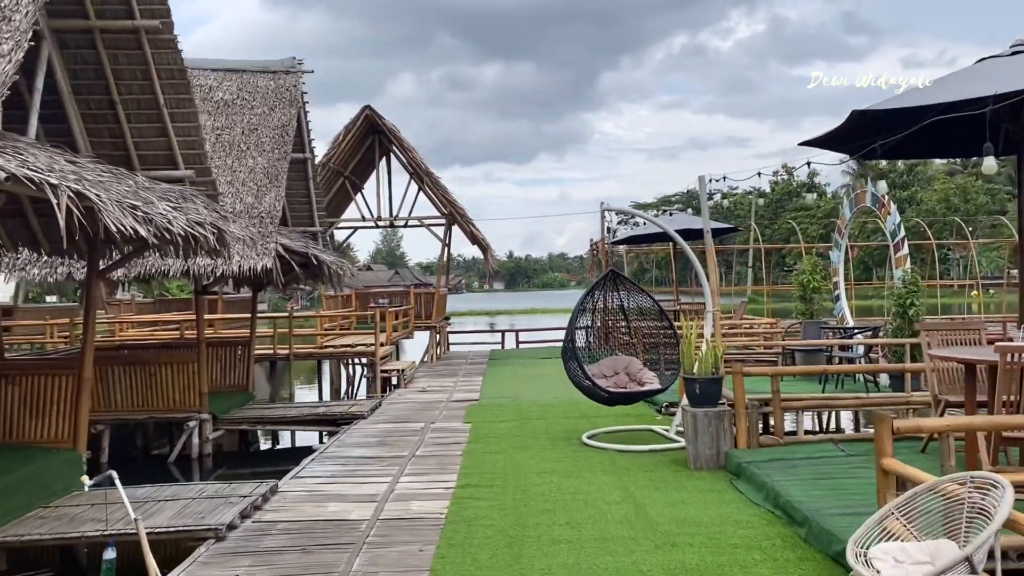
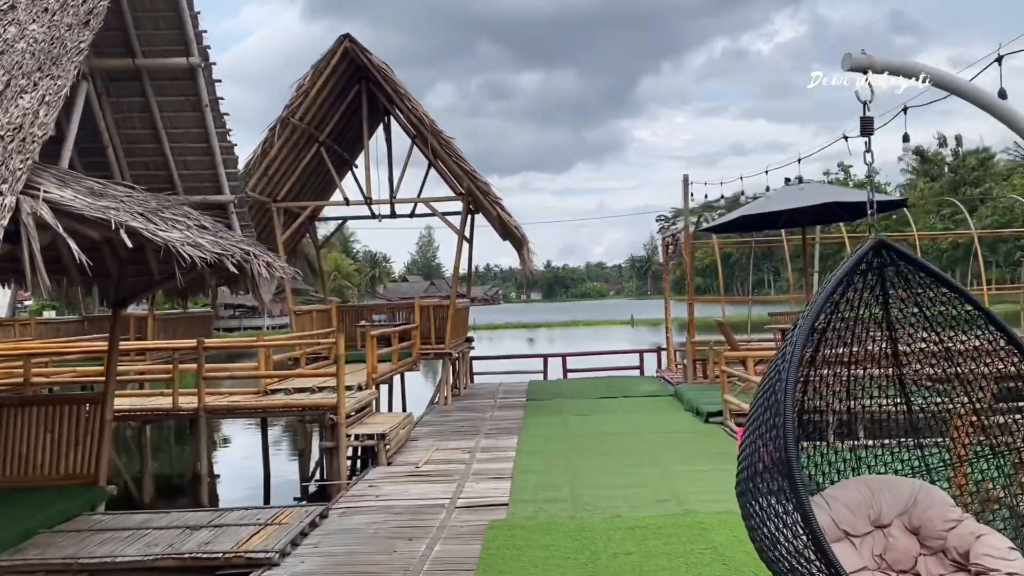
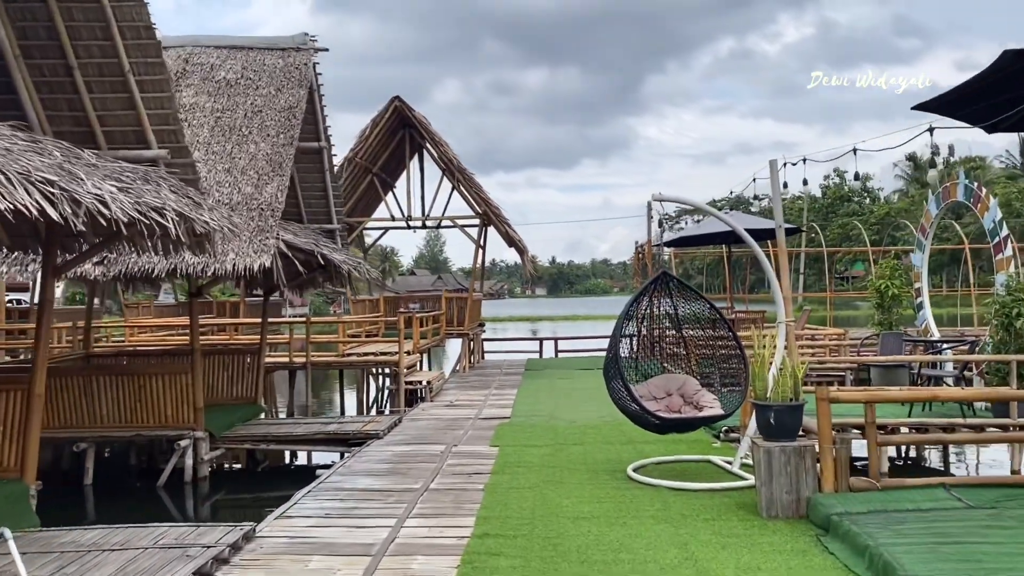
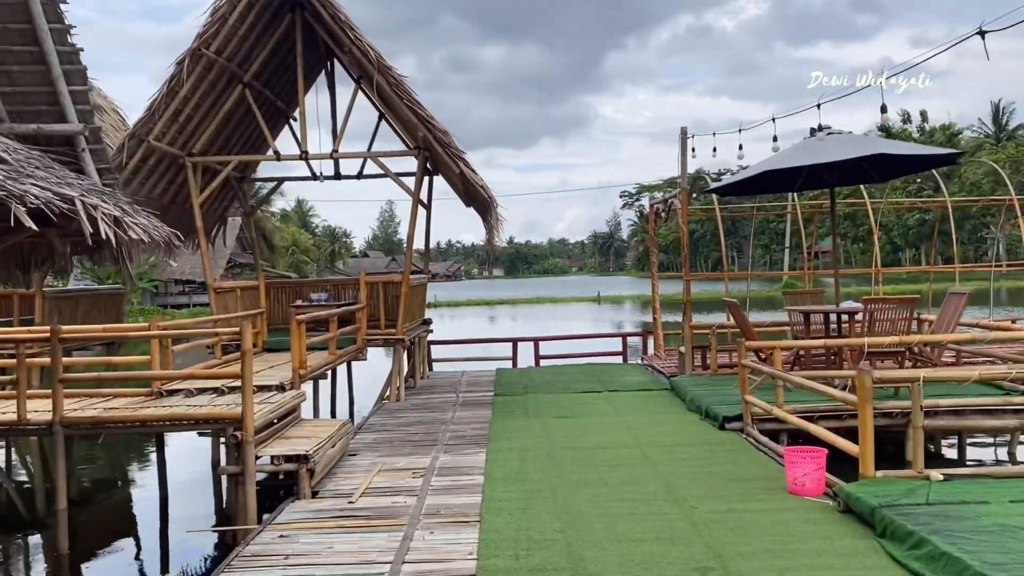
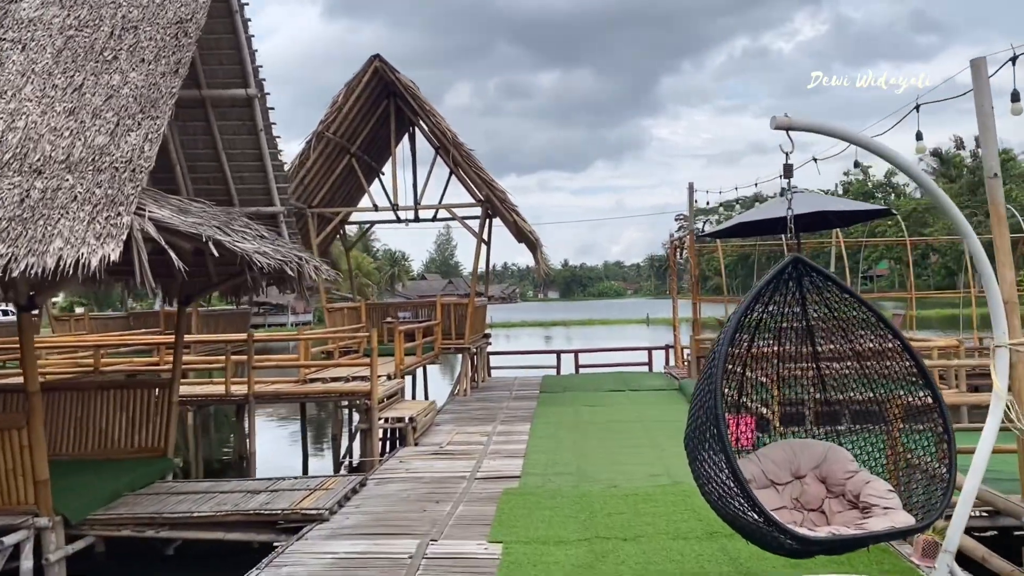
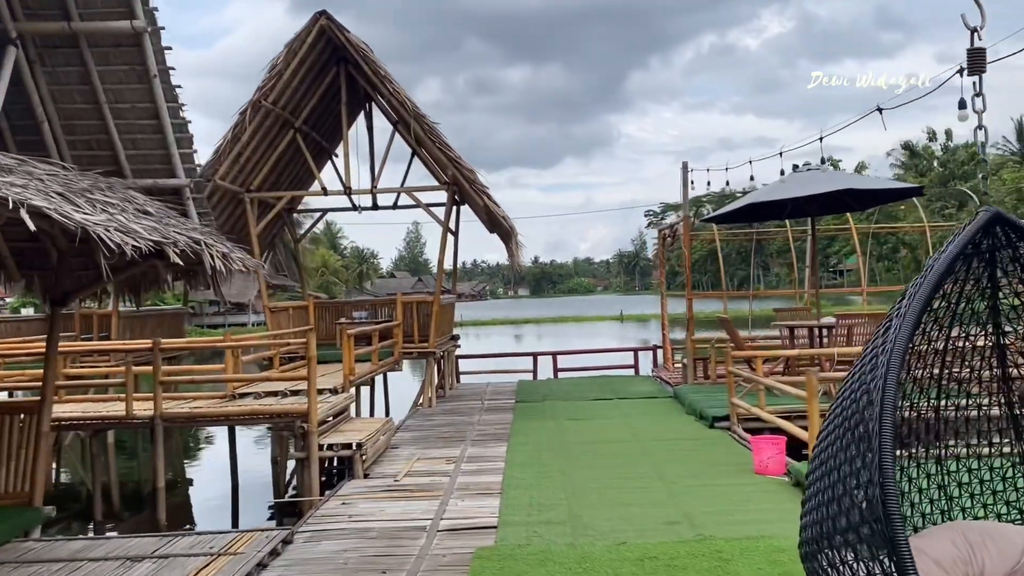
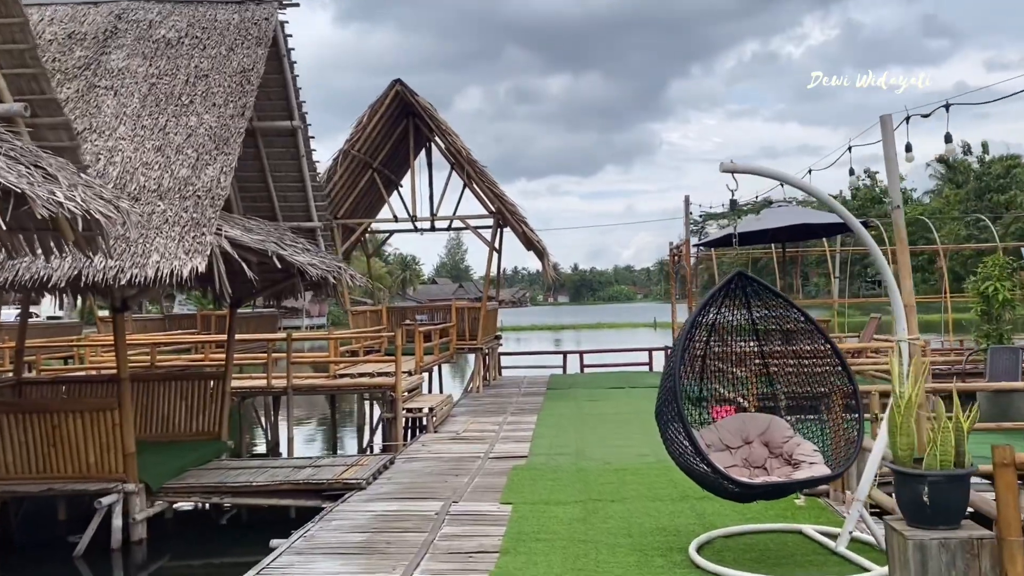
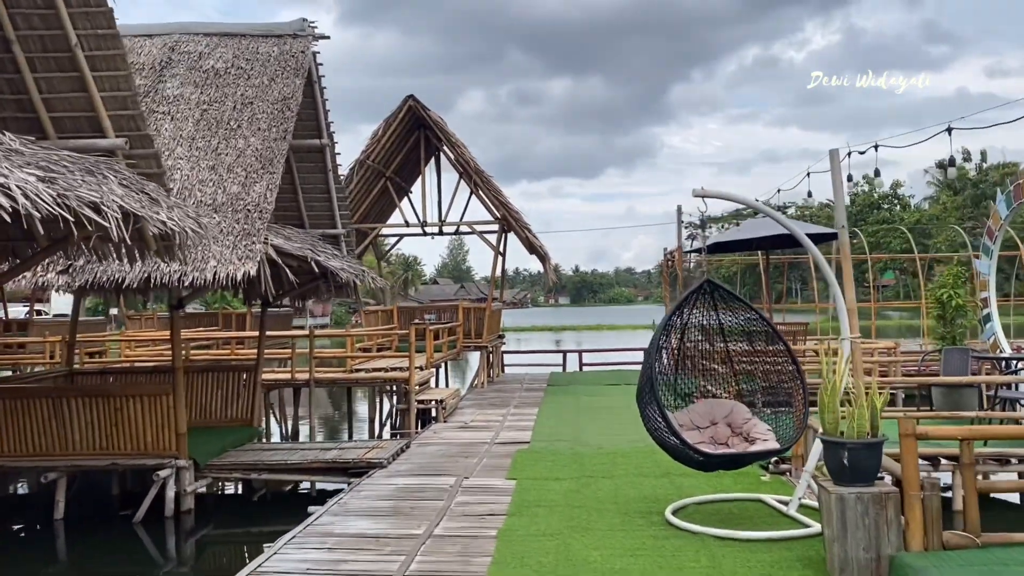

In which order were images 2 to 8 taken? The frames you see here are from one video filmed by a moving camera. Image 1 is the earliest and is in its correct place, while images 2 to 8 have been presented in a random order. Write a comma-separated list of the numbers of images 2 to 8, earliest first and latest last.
3, 8, 7, 5, 2, 6, 4
